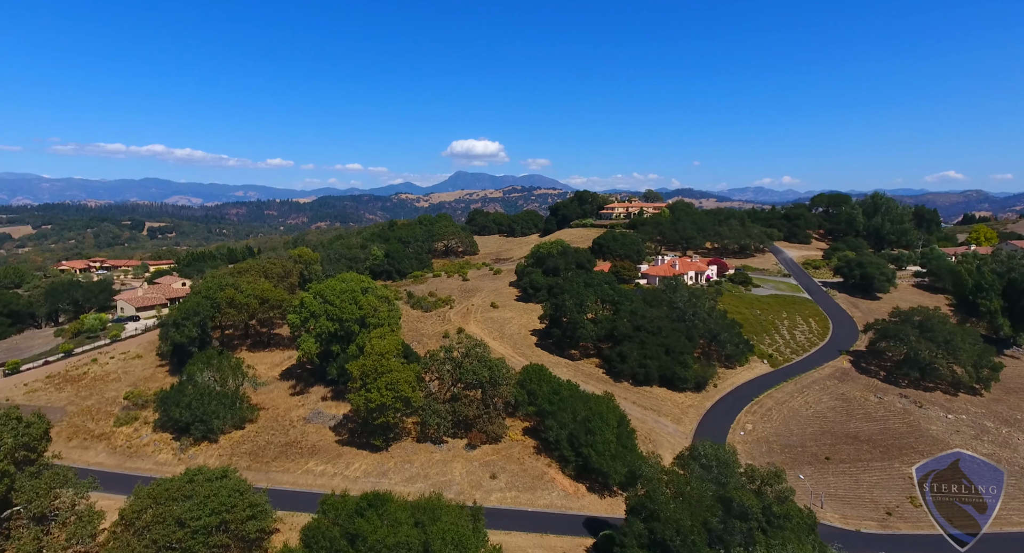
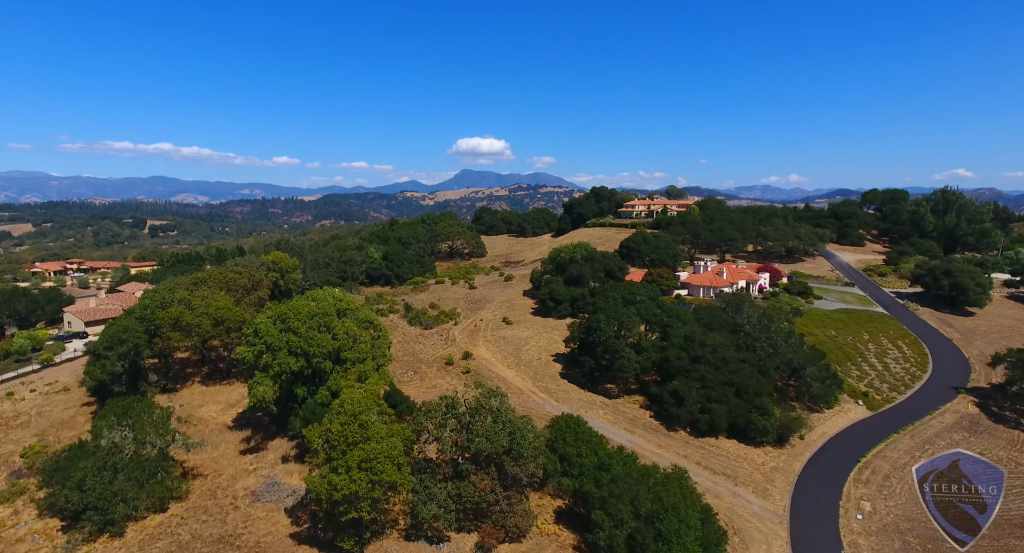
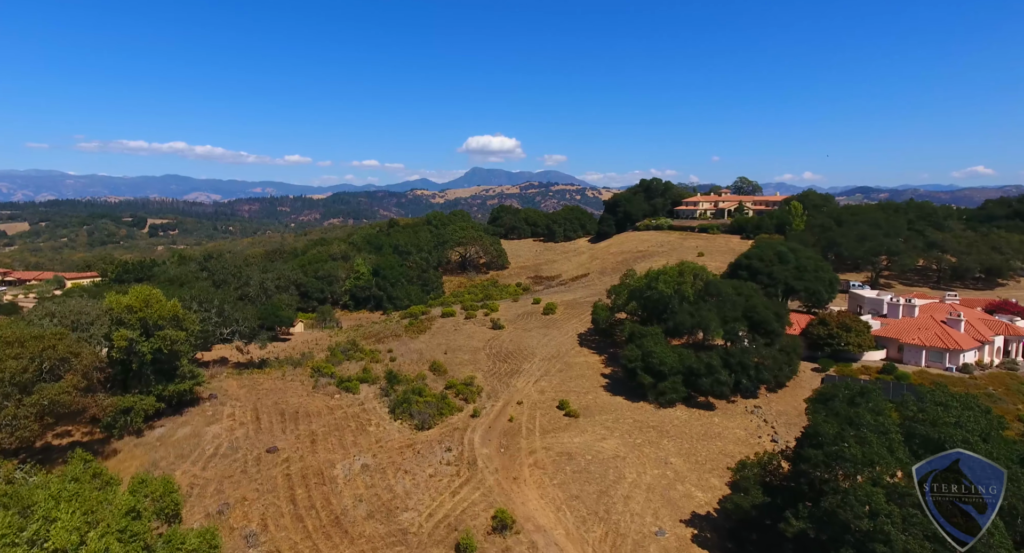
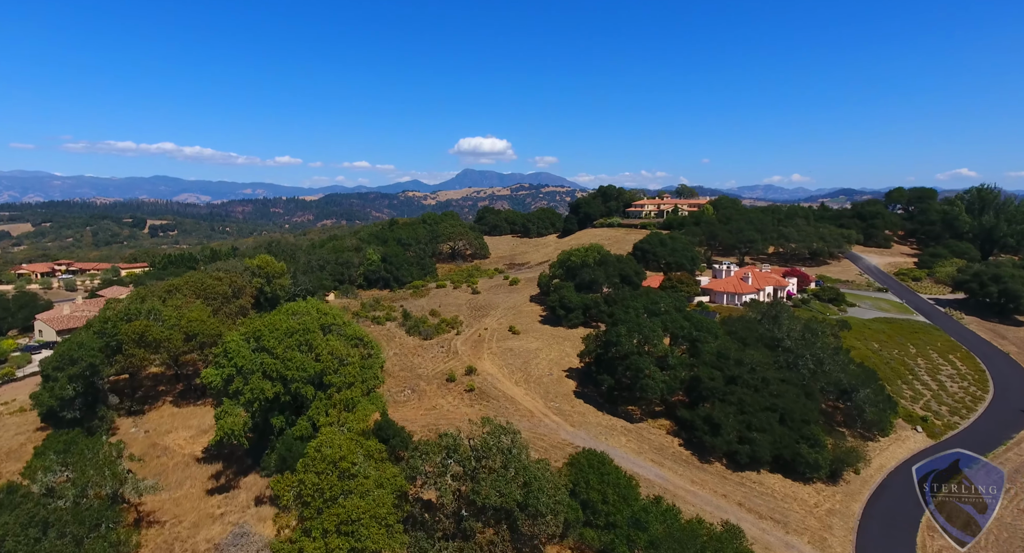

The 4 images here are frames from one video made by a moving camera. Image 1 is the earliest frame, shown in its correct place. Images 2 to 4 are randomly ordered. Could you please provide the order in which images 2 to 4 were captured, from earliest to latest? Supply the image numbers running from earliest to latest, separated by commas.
2, 4, 3
